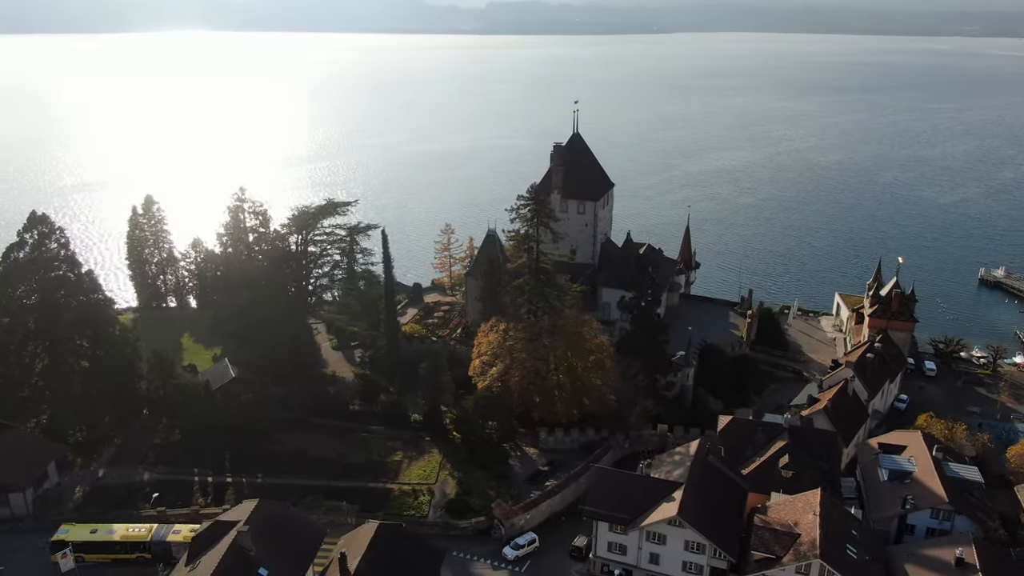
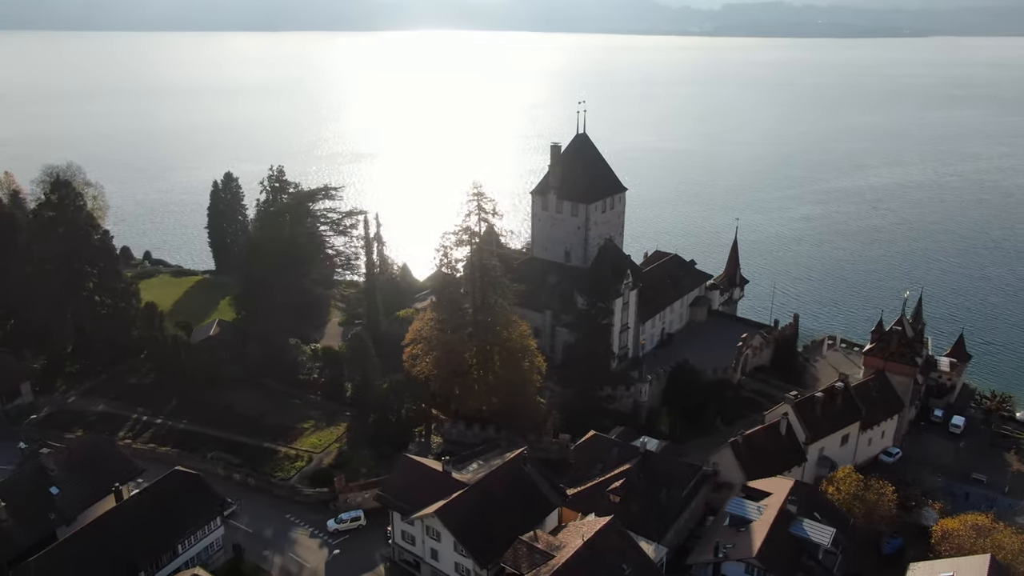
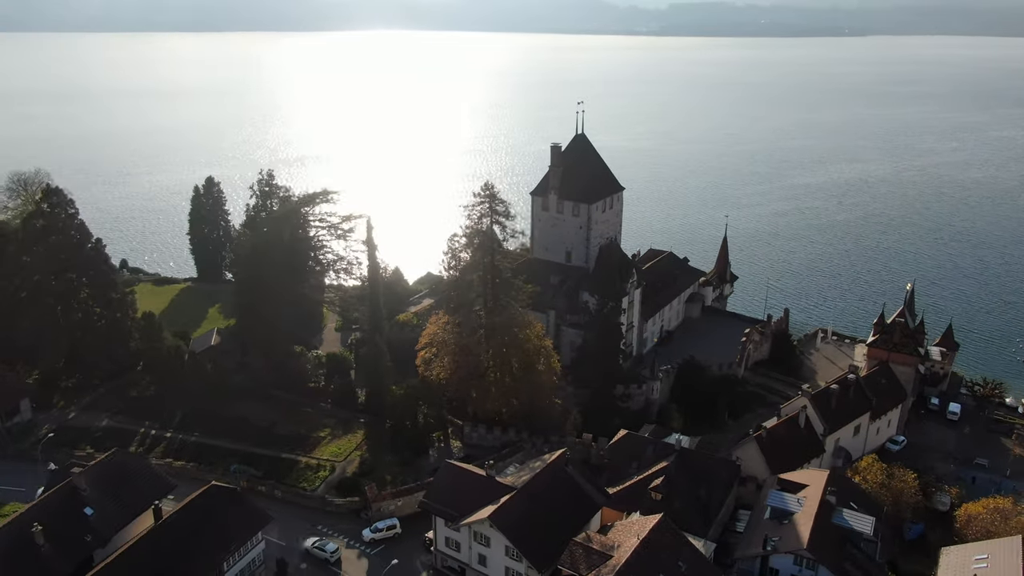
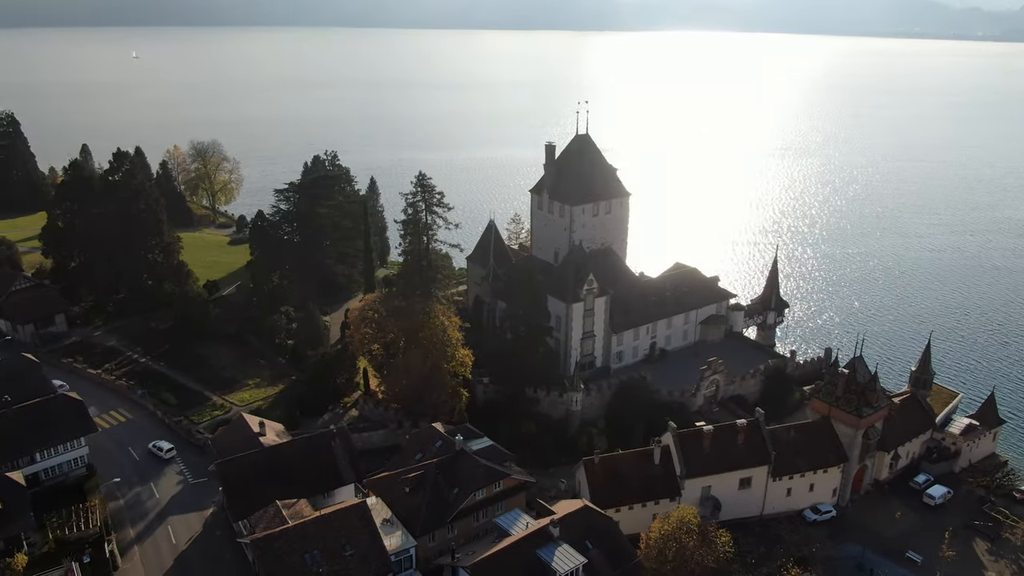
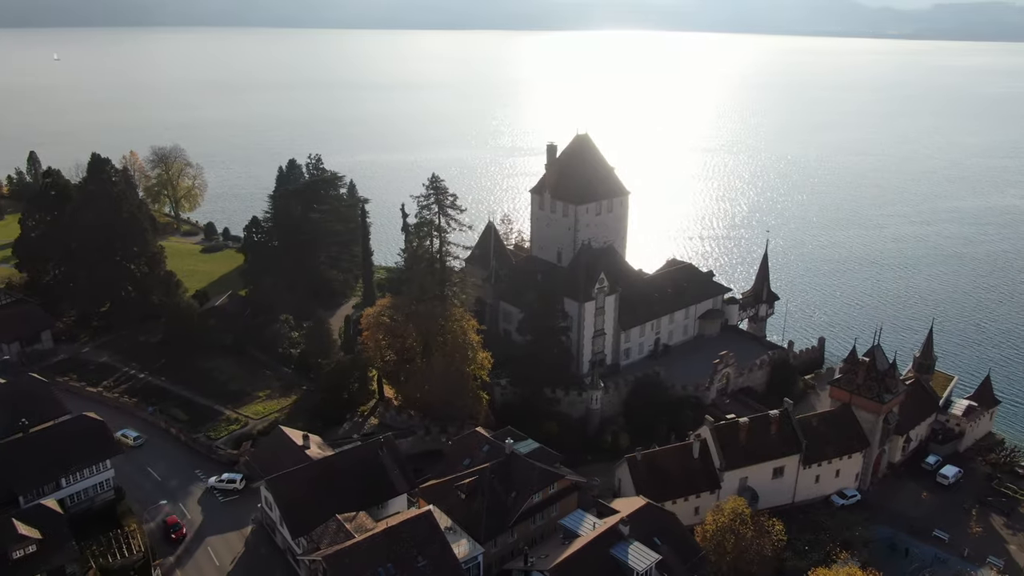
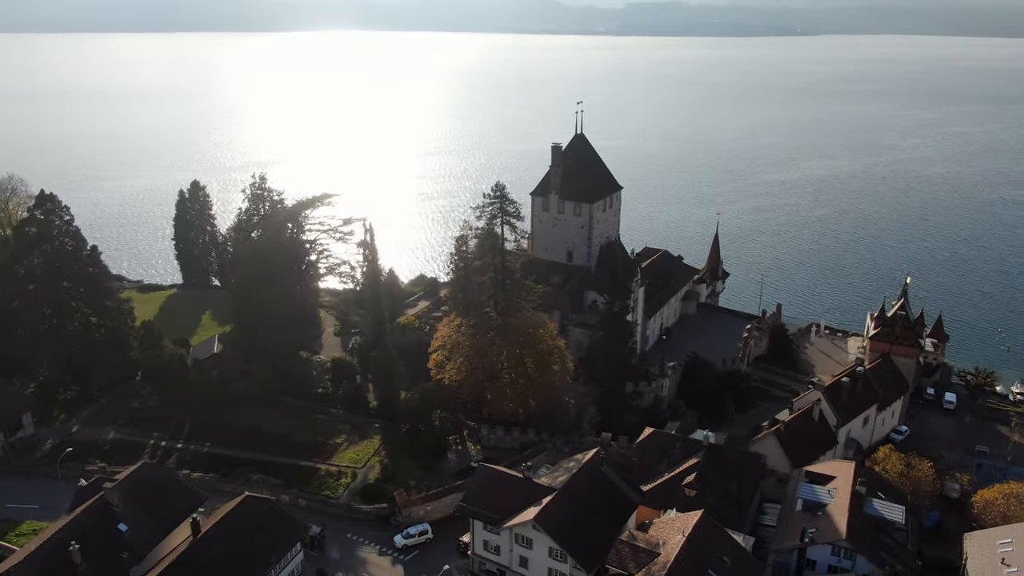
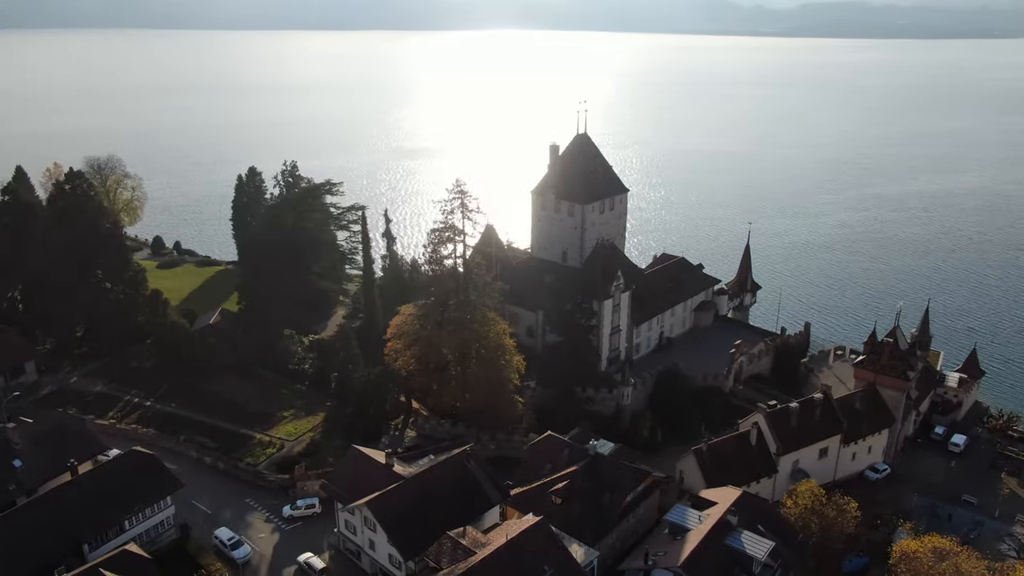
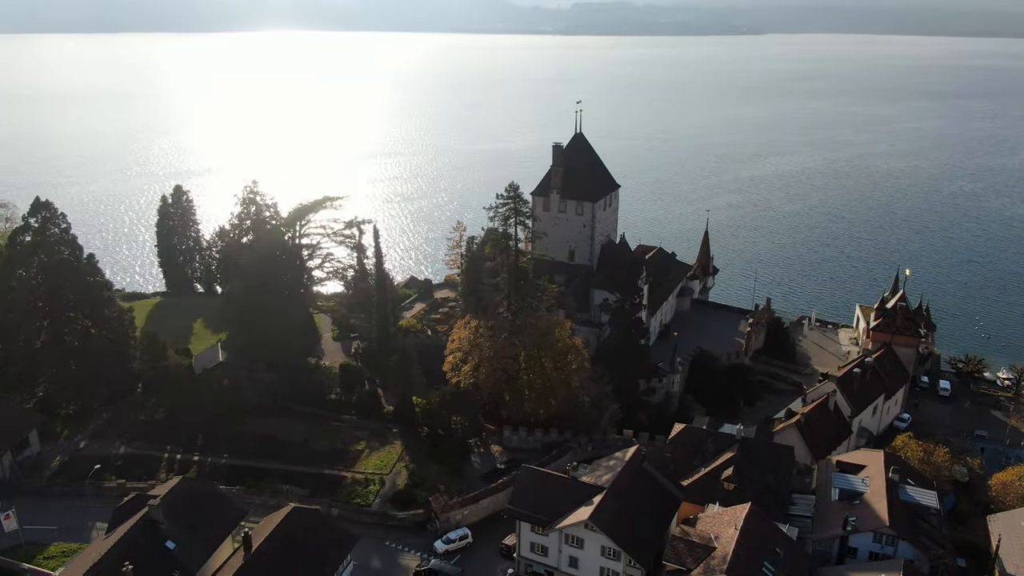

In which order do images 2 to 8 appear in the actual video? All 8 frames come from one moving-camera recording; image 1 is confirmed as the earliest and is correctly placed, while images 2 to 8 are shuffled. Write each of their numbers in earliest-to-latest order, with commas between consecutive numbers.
8, 6, 3, 2, 7, 5, 4
